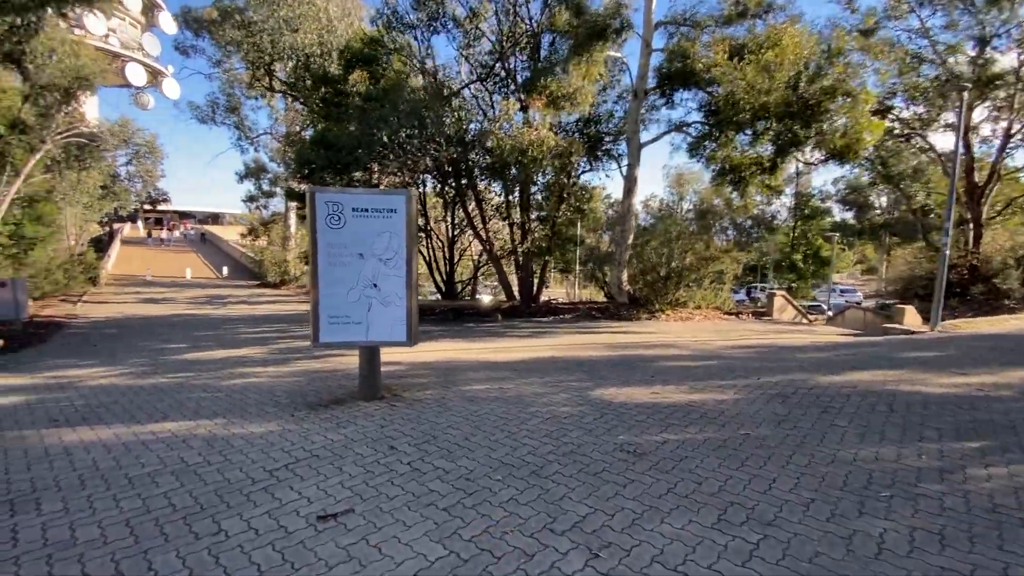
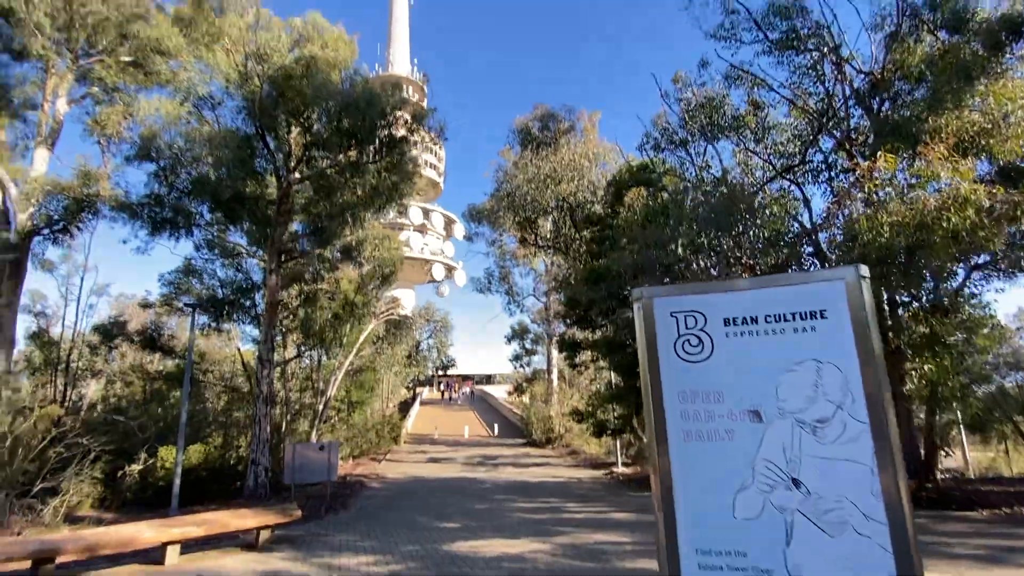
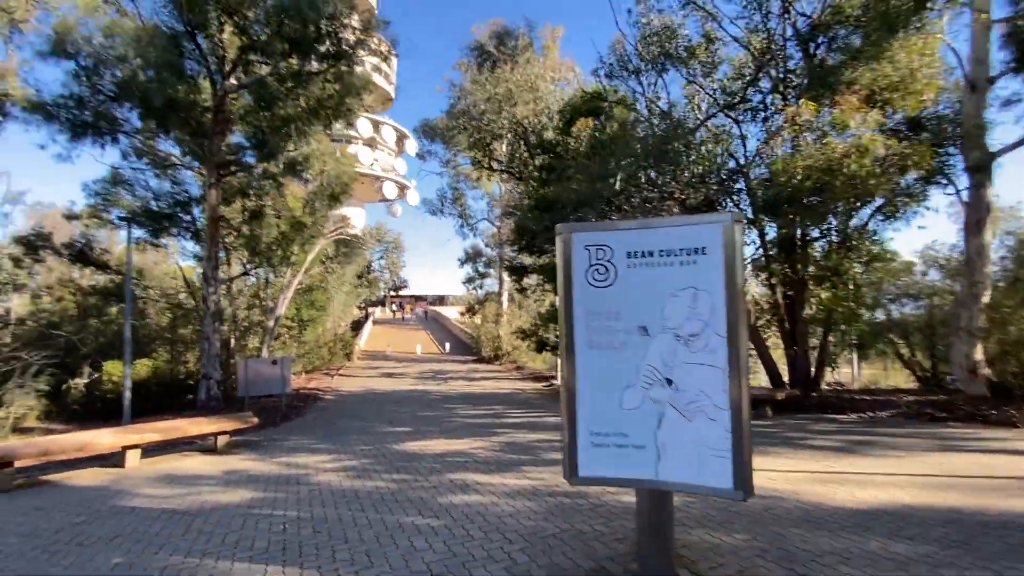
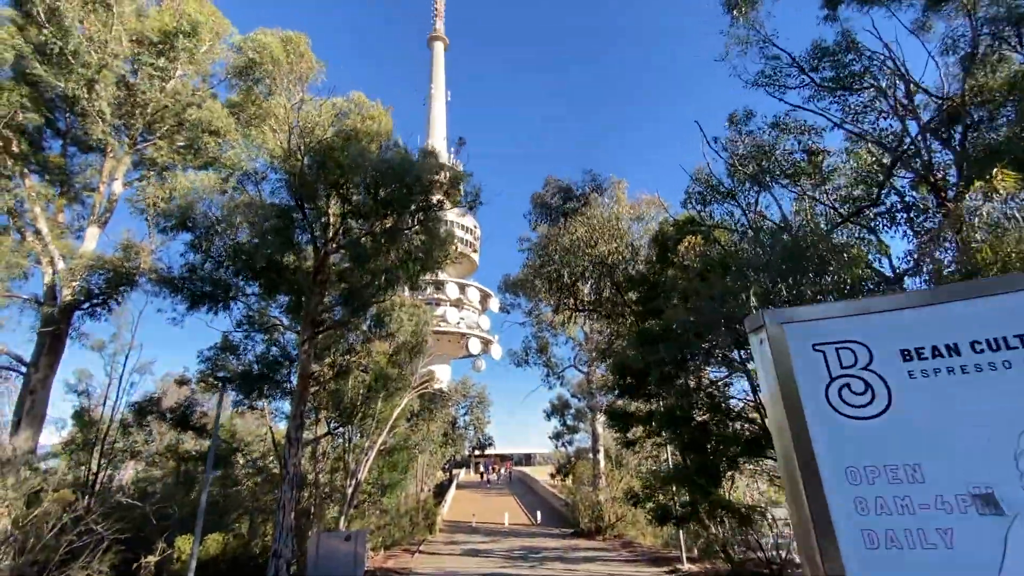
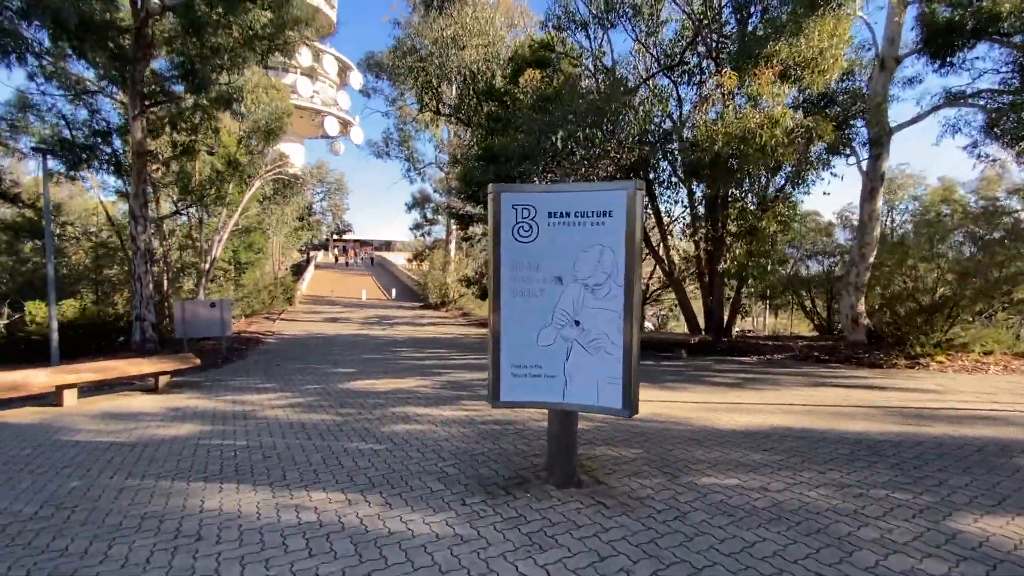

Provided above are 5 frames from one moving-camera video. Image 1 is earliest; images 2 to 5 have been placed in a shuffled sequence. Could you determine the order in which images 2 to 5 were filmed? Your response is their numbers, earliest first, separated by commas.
5, 3, 2, 4
